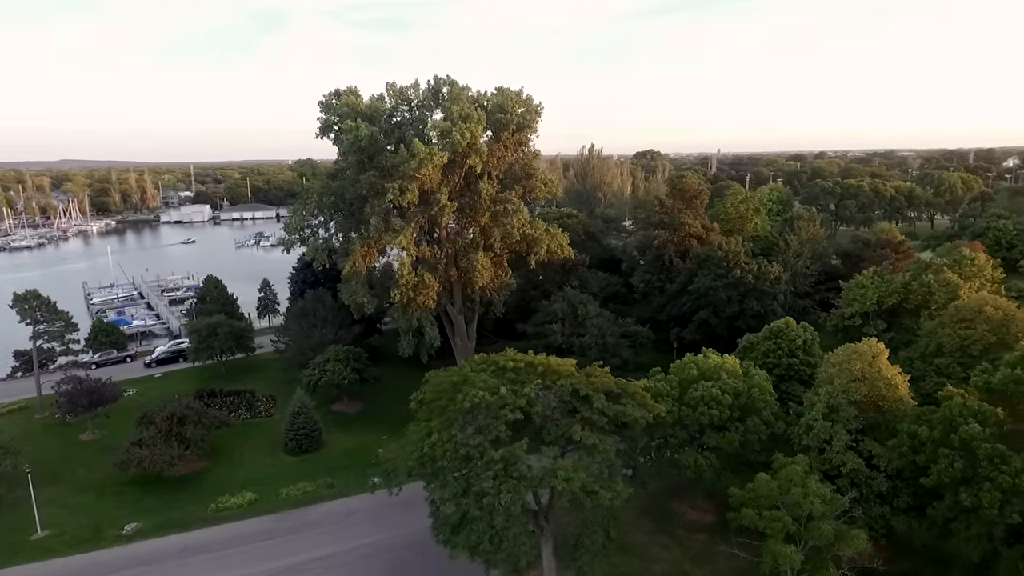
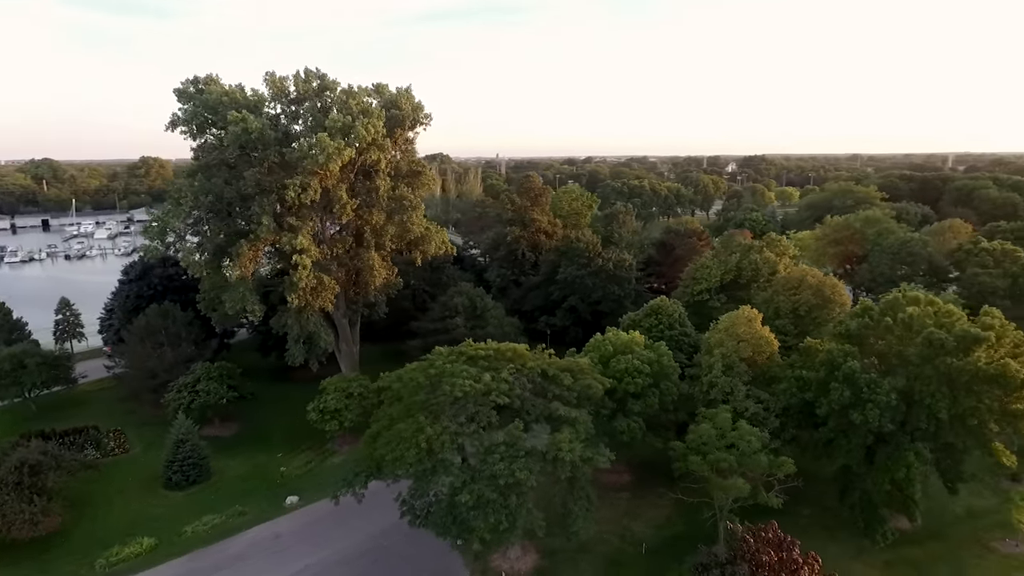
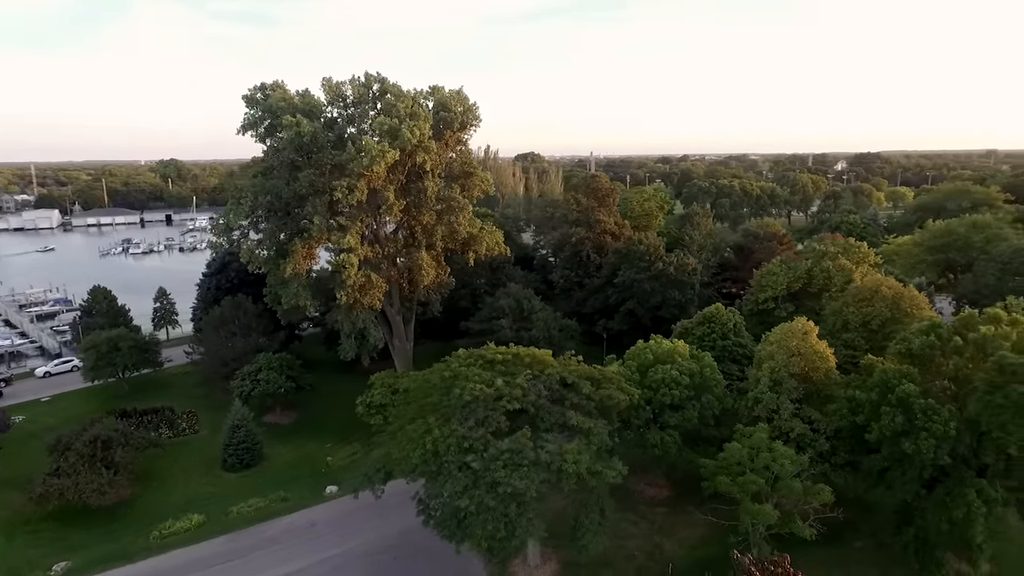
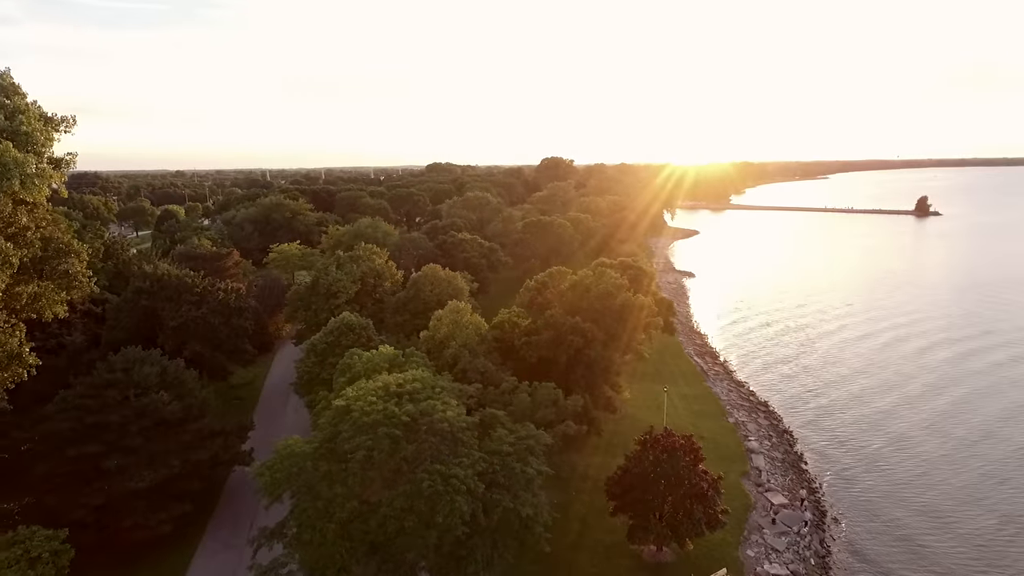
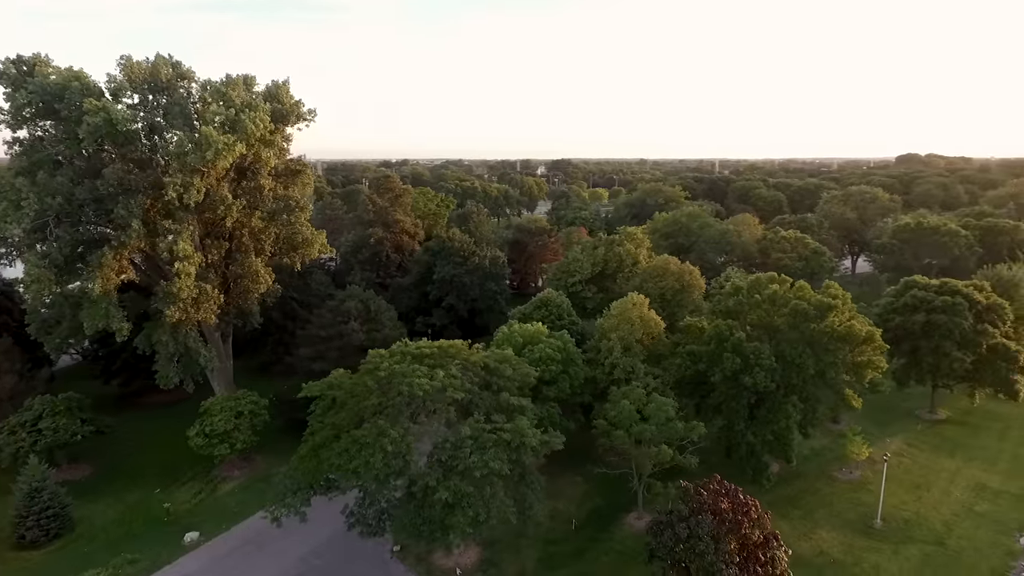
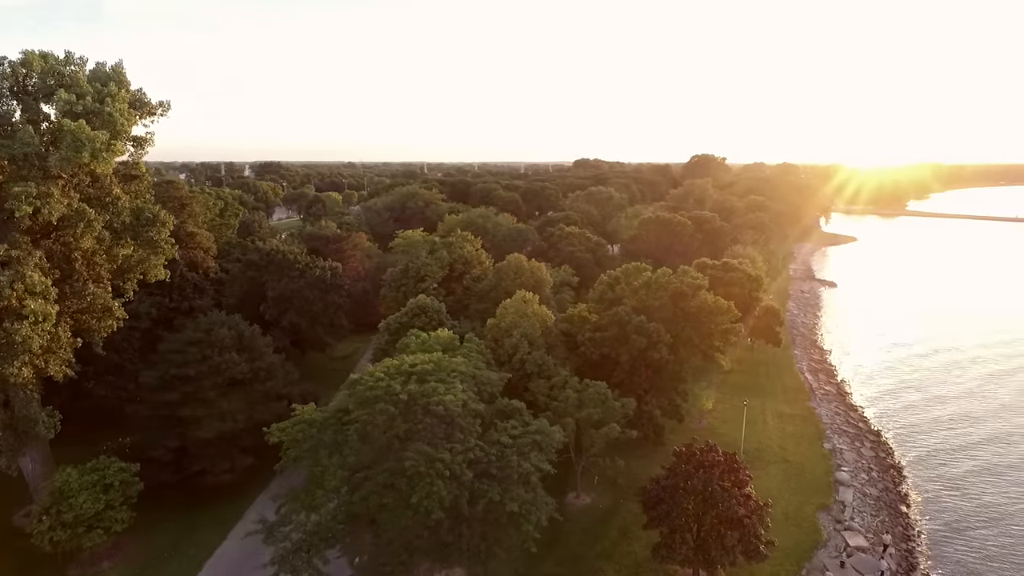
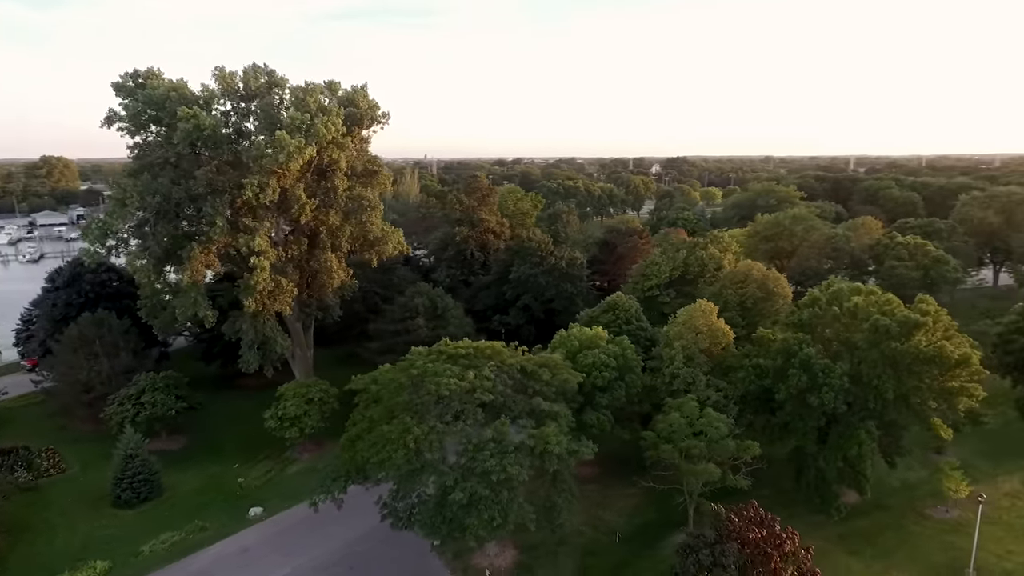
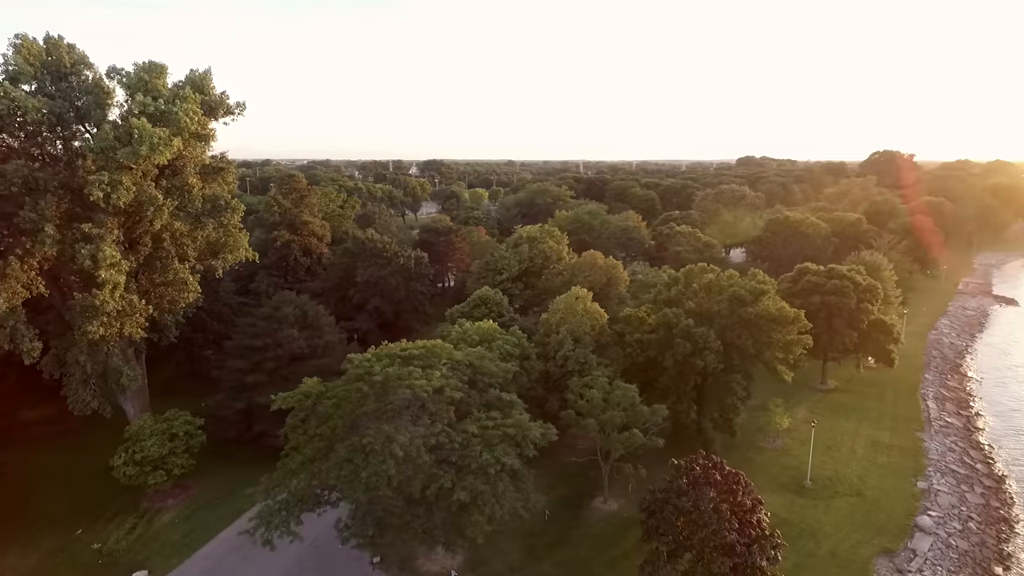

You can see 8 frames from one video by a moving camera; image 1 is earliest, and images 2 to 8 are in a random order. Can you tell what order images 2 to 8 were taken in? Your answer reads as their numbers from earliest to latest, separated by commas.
3, 2, 7, 5, 8, 6, 4
